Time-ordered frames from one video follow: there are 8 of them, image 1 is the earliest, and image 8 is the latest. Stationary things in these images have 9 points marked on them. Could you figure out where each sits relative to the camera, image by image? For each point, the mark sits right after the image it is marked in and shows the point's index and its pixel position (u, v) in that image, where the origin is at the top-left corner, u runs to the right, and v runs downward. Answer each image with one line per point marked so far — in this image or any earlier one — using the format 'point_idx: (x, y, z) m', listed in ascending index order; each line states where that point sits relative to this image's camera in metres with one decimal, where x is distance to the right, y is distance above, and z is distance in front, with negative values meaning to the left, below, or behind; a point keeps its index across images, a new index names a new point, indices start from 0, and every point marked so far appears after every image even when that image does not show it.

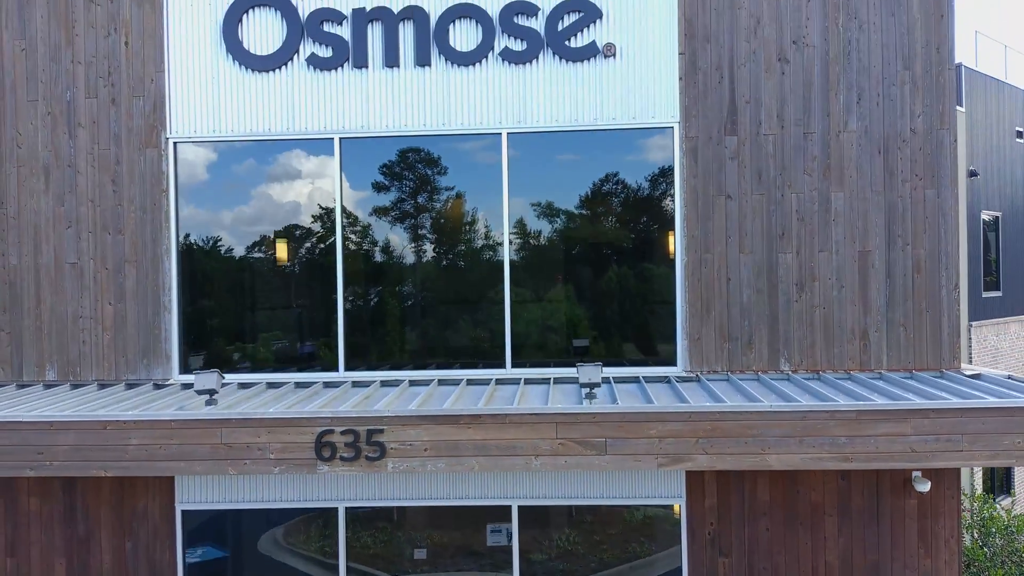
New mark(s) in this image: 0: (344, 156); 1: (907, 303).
0: (-1.8, +1.5, +7.8) m
1: (+4.1, -0.2, +7.4) m
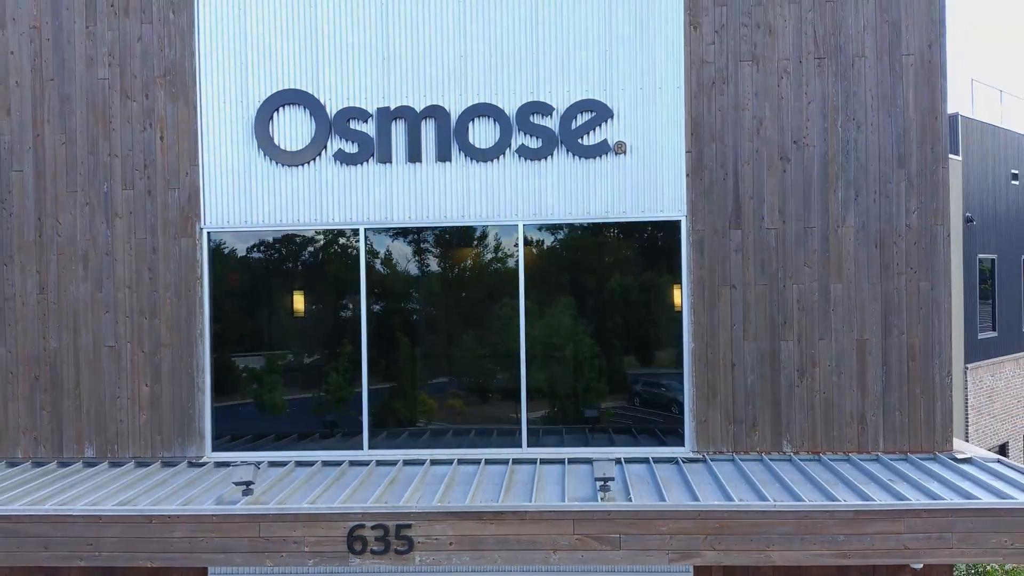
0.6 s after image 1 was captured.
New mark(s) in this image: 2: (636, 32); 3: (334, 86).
0: (-1.7, +0.5, +8.2) m
1: (+4.3, -1.1, +7.8) m
2: (+1.4, +2.9, +8.1) m
3: (-2.0, +2.3, +8.2) m
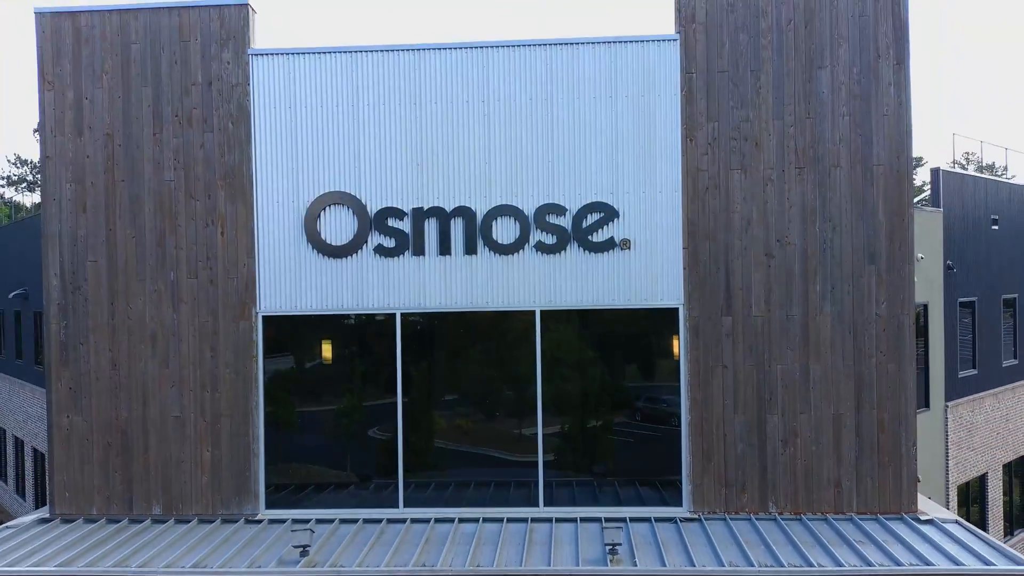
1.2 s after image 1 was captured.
0: (-1.4, -0.5, +9.3) m
1: (+4.6, -2.1, +8.9) m
2: (+1.6, +1.9, +9.2) m
3: (-1.8, +1.3, +9.3) m
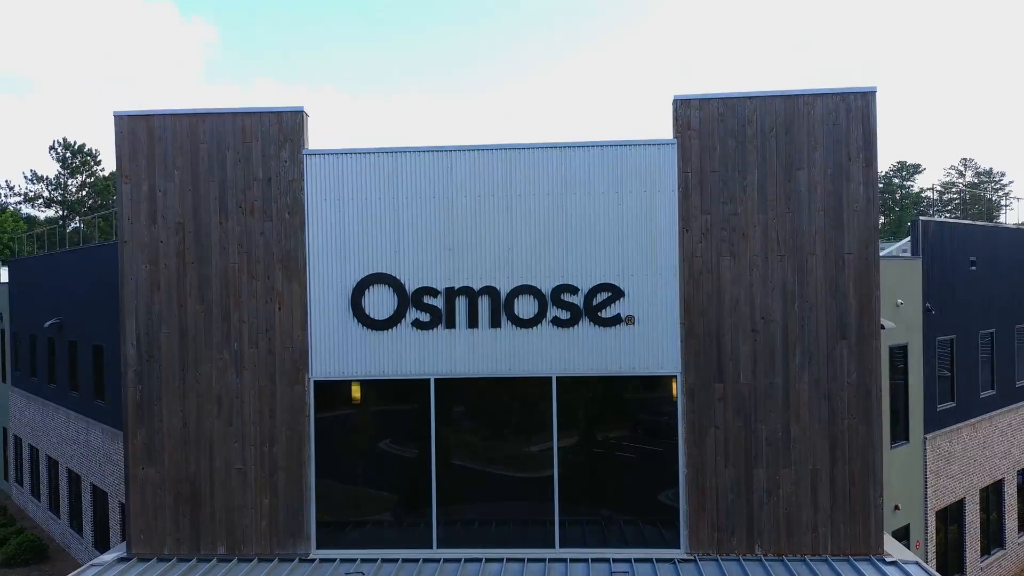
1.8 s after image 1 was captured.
0: (-1.1, -1.6, +10.7) m
1: (+4.9, -3.2, +10.3) m
2: (+1.9, +0.8, +10.5) m
3: (-1.5, +0.3, +10.7) m
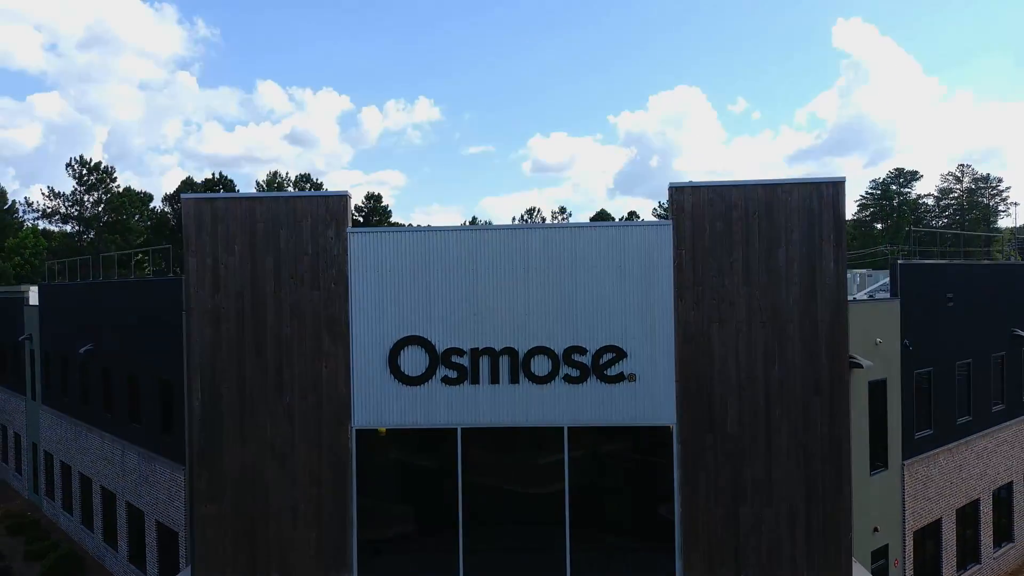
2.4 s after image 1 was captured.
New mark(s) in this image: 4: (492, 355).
0: (-0.8, -2.6, +12.2) m
1: (+5.2, -4.2, +11.8) m
2: (+2.2, -0.2, +12.1) m
3: (-1.2, -0.8, +12.3) m
4: (-0.3, -1.2, +12.2) m
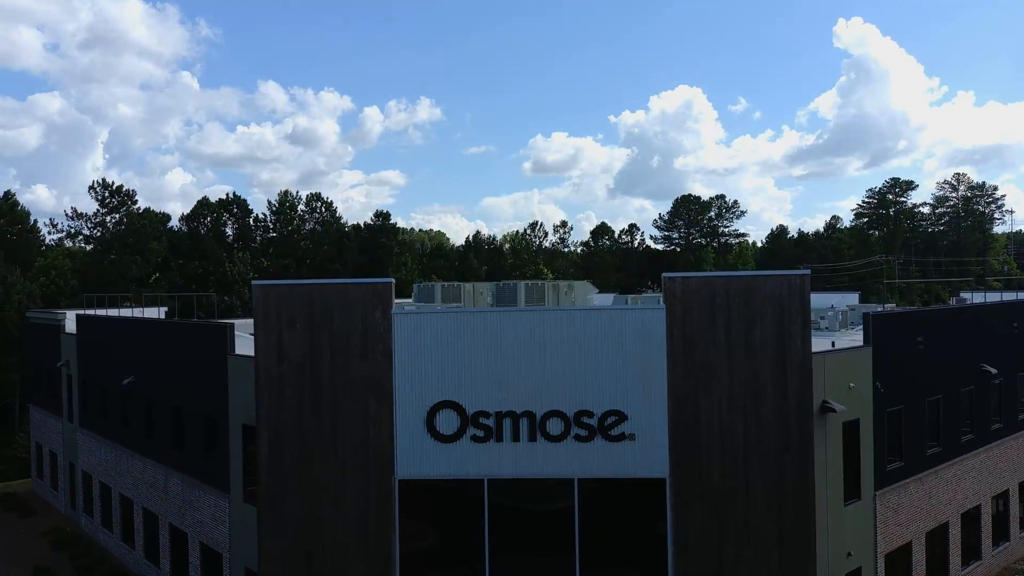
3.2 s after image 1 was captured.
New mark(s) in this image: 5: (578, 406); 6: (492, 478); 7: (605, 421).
0: (-0.5, -4.1, +14.5) m
1: (+5.5, -5.7, +14.1) m
2: (+2.6, -1.7, +14.3) m
3: (-0.8, -2.3, +14.5) m
4: (0.0, -2.6, +14.4) m
5: (+1.3, -2.4, +14.4) m
6: (-0.4, -3.9, +14.5) m
7: (+1.9, -2.7, +14.3) m
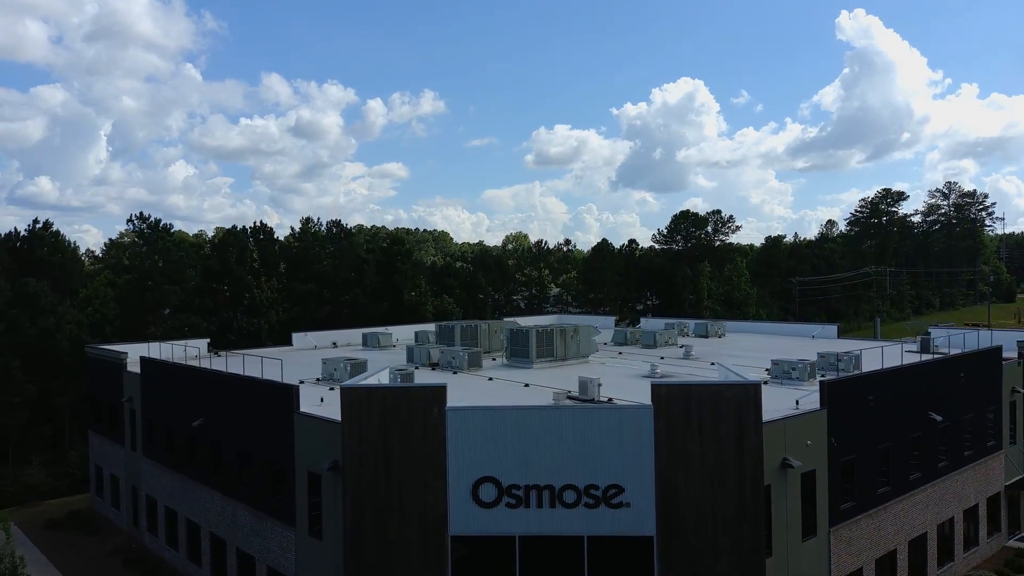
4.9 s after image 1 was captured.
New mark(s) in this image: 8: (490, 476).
0: (+0.2, -6.9, +19.1) m
1: (+6.2, -8.5, +18.7) m
2: (+3.3, -4.5, +18.9) m
3: (-0.2, -5.0, +19.1) m
4: (+0.7, -5.4, +19.1) m
5: (+2.0, -5.2, +19.0) m
6: (+0.3, -6.7, +19.1) m
7: (+2.5, -5.5, +18.9) m
8: (-0.6, -5.2, +19.1) m
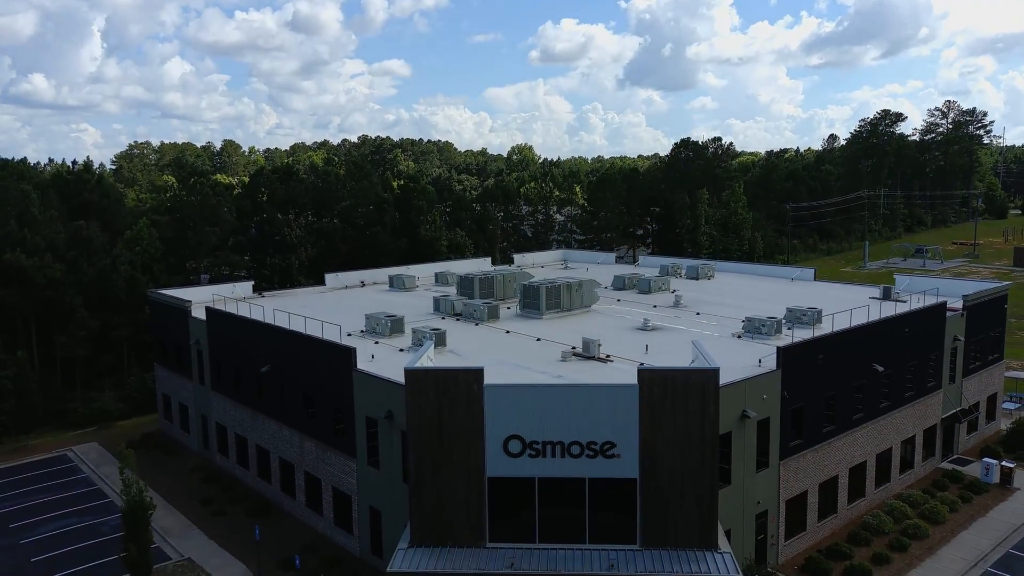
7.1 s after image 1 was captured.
0: (+0.9, -7.1, +25.9) m
1: (+6.9, -8.8, +25.7) m
2: (+4.0, -4.8, +25.4) m
3: (+0.6, -5.3, +25.7) m
4: (+1.4, -5.7, +25.6) m
5: (+2.7, -5.5, +25.6) m
6: (+1.0, -6.9, +25.9) m
7: (+3.3, -5.8, +25.5) m
8: (+0.1, -5.4, +25.7) m
